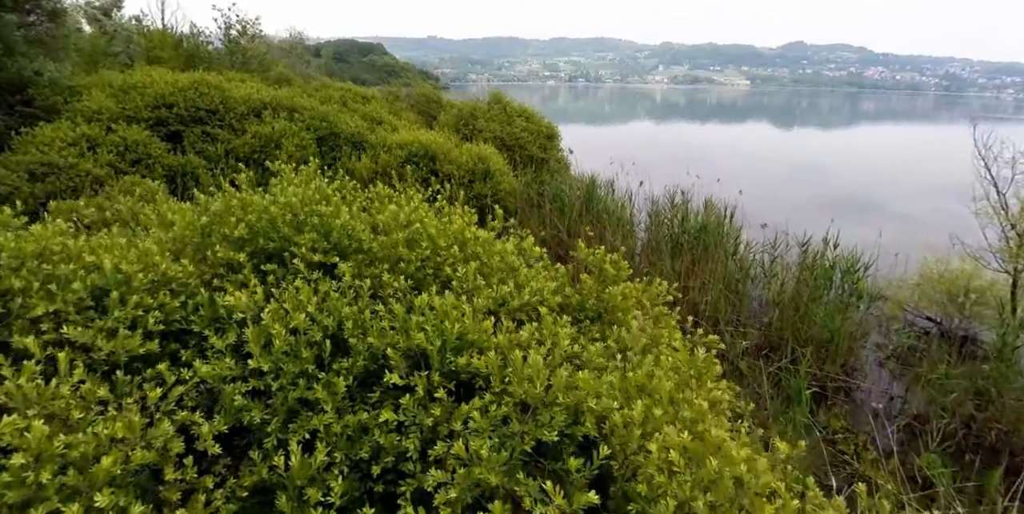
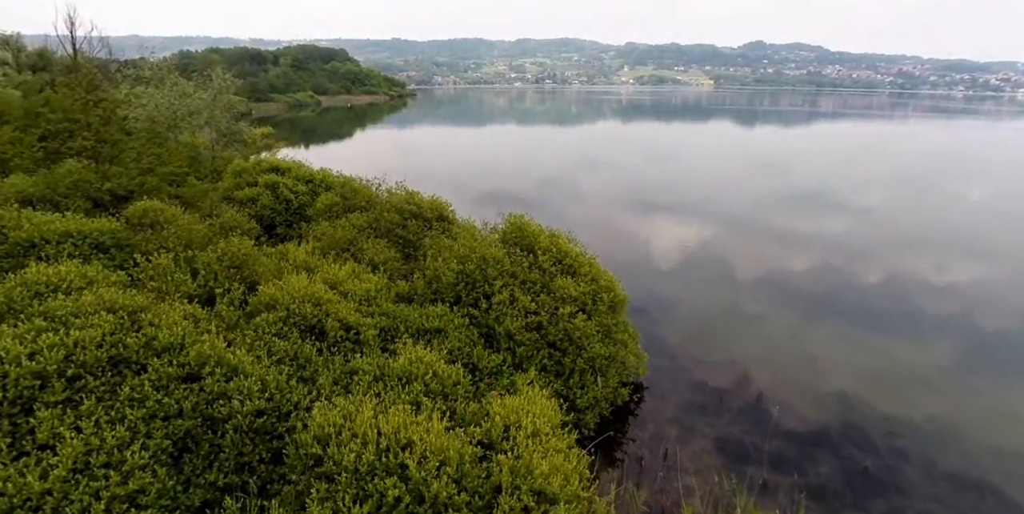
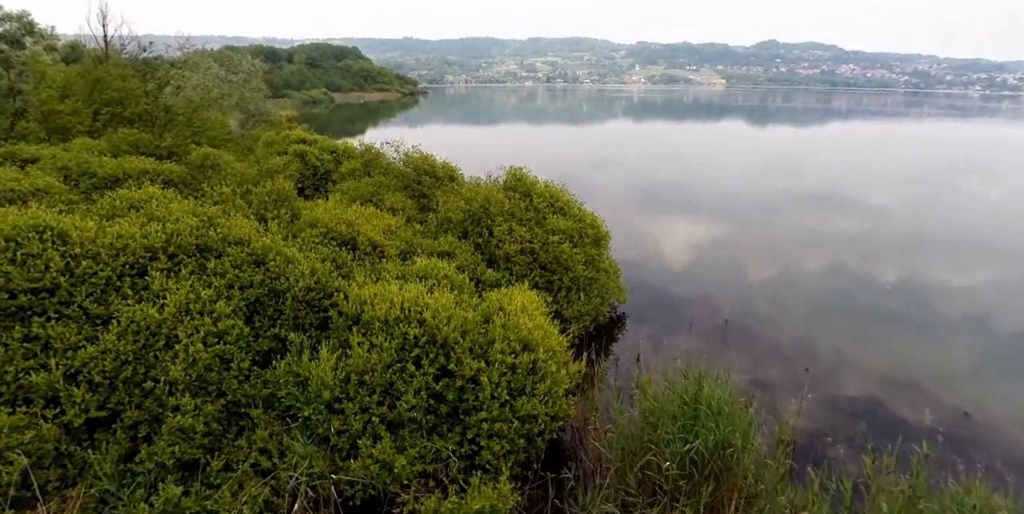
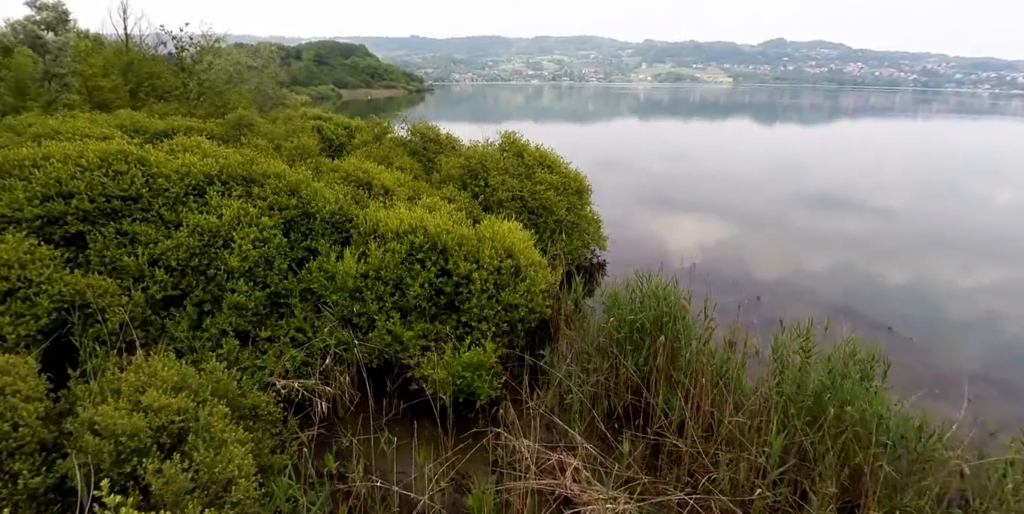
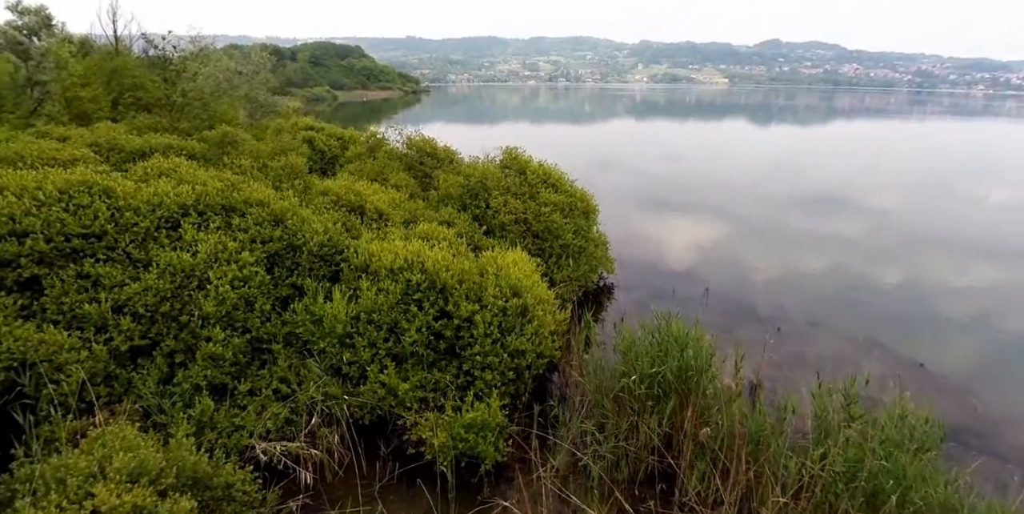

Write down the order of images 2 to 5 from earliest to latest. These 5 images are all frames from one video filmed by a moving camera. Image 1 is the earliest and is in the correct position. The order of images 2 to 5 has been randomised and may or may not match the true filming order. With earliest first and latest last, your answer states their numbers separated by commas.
4, 5, 3, 2
